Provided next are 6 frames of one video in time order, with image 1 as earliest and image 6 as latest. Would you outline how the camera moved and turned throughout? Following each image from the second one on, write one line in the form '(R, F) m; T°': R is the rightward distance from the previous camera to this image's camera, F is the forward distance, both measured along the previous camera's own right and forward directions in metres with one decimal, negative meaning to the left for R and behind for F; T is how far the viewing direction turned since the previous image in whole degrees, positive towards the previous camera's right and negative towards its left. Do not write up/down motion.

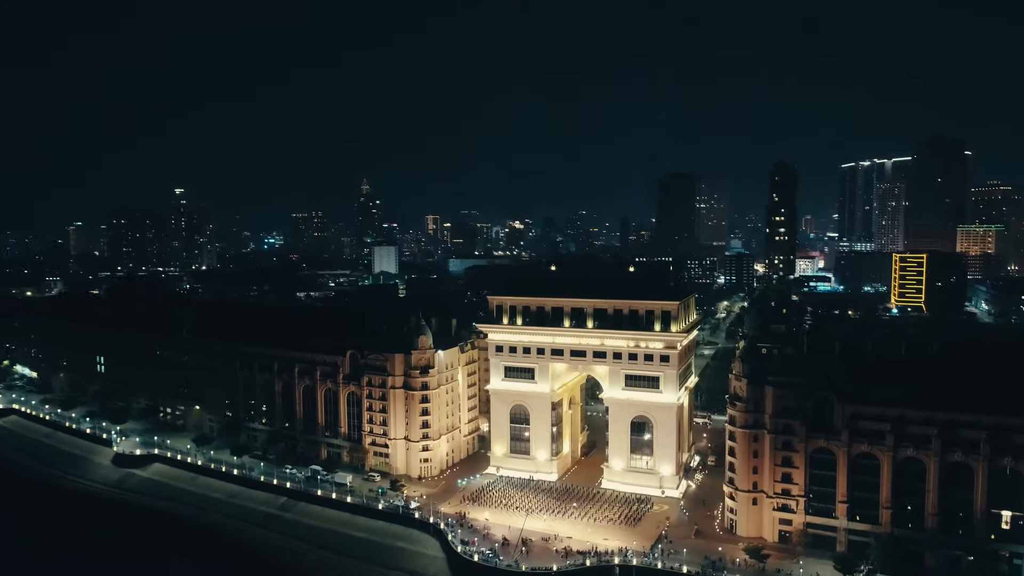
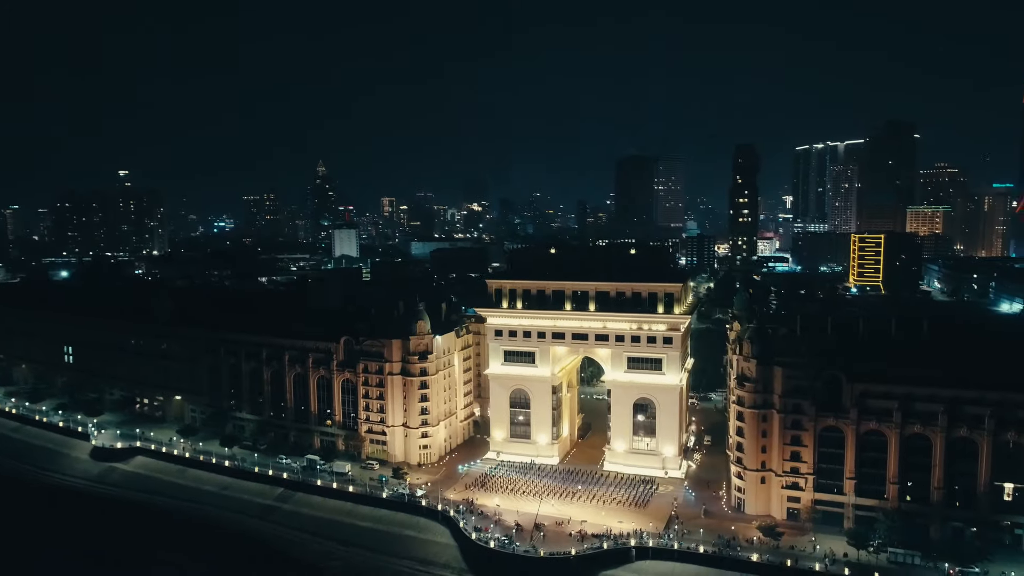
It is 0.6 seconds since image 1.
(-5.4, +1.2) m; +4°
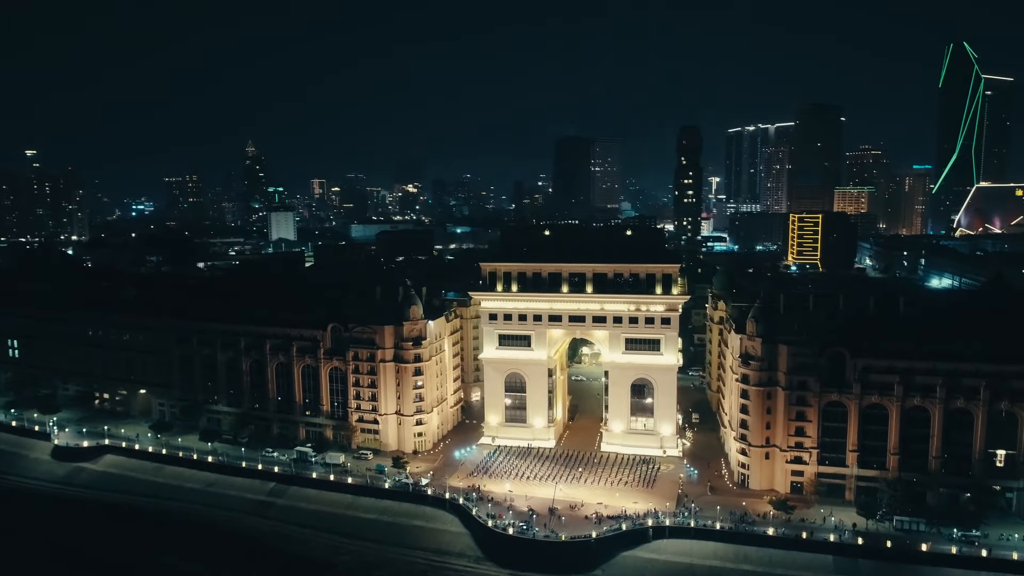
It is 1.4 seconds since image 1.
(-7.6, +1.6) m; +6°
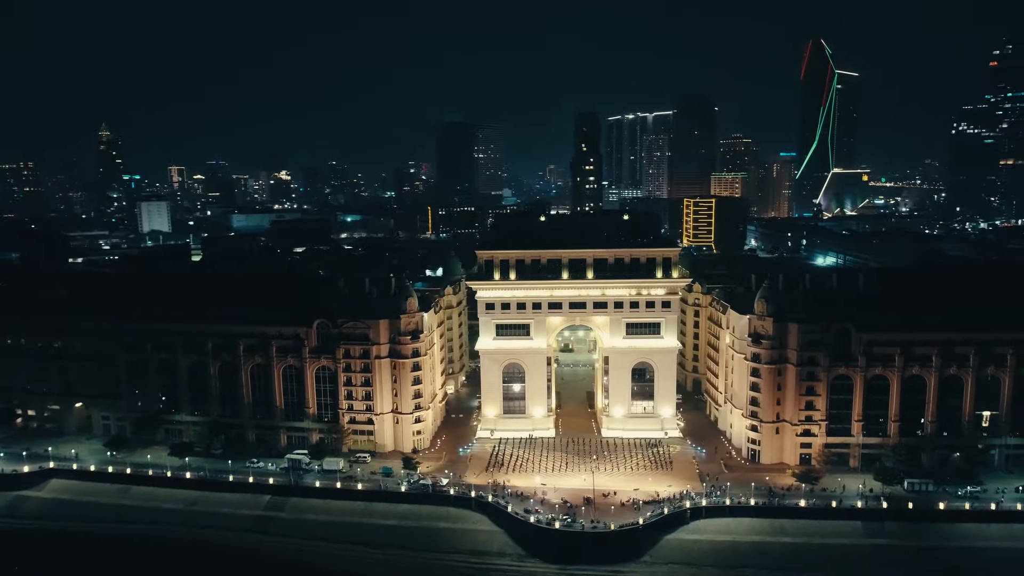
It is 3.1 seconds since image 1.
(-14.6, +3.7) m; +10°
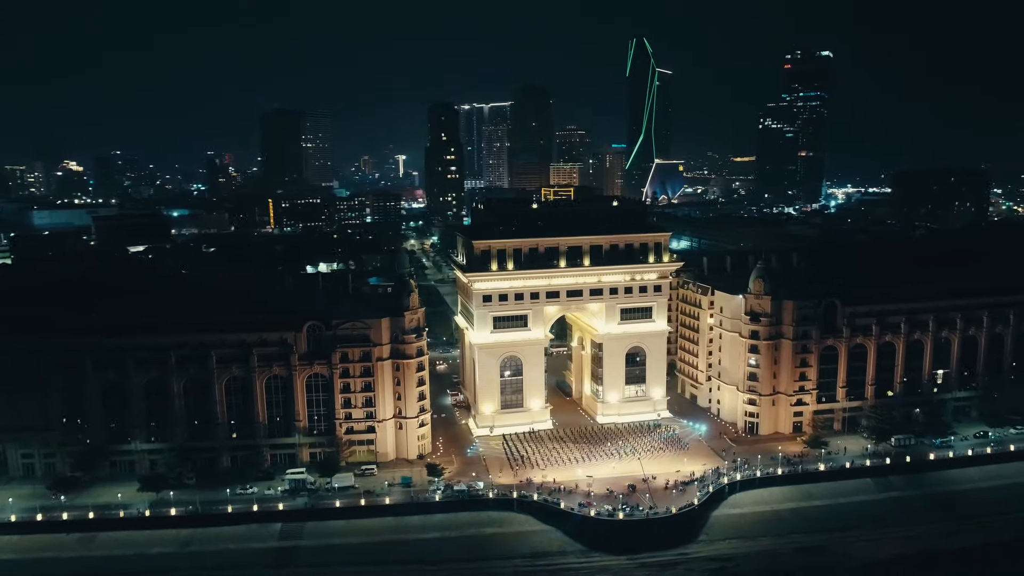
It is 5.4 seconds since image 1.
(-19.9, +5.4) m; +15°
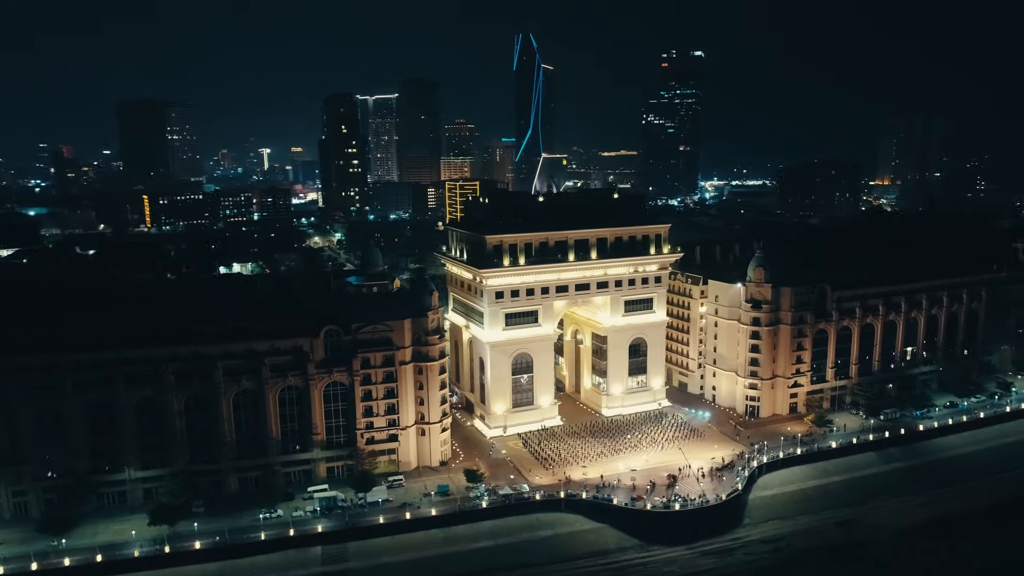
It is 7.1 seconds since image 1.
(-15.1, +3.4) m; +10°
